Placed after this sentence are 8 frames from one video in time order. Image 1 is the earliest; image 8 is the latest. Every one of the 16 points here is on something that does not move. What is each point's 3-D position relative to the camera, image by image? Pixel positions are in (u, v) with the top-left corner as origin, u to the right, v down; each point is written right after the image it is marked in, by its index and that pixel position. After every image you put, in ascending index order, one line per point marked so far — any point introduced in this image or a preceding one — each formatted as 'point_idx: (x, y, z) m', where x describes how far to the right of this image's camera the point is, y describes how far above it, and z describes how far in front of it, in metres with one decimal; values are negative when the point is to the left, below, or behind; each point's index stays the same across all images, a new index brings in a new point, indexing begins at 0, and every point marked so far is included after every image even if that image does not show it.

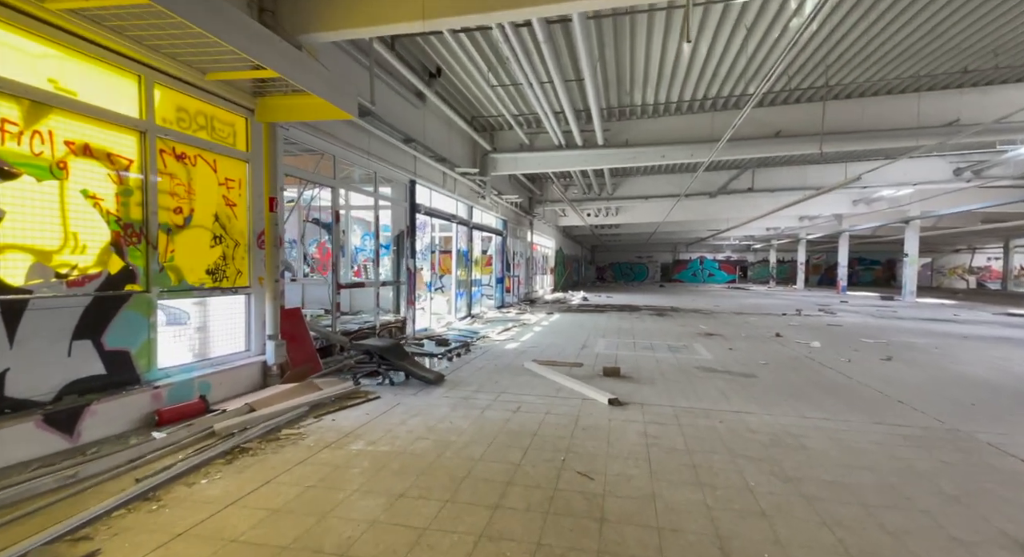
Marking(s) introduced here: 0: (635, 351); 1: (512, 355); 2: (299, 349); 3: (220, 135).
0: (+1.8, -1.1, +7.0) m
1: (0.0, -1.1, +6.6) m
2: (-2.3, -0.8, +5.2) m
3: (-2.7, +1.3, +4.4) m
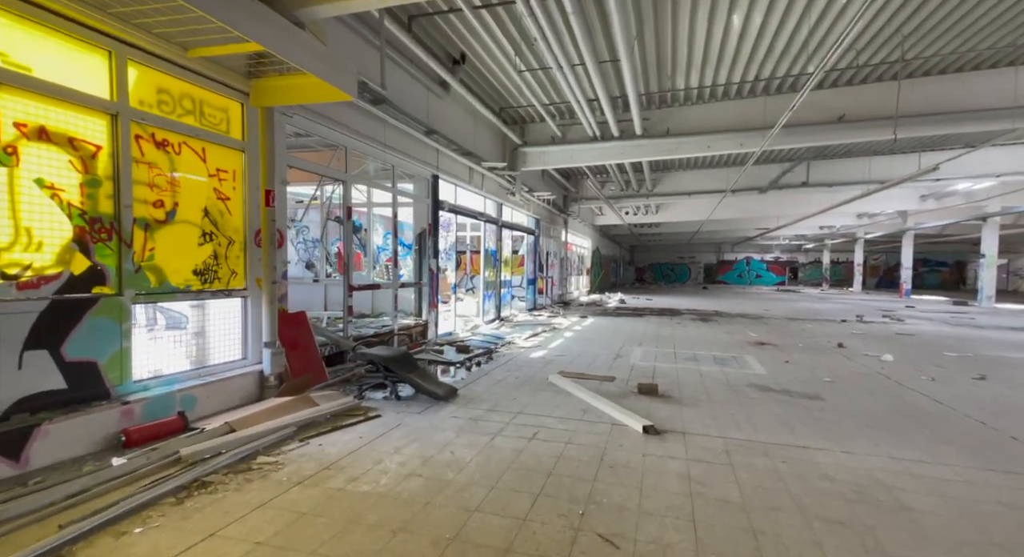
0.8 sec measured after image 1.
0: (+2.1, -1.1, +6.2) m
1: (+0.3, -1.1, +5.9) m
2: (-2.1, -0.8, +4.8) m
3: (-2.5, +1.3, +4.0) m
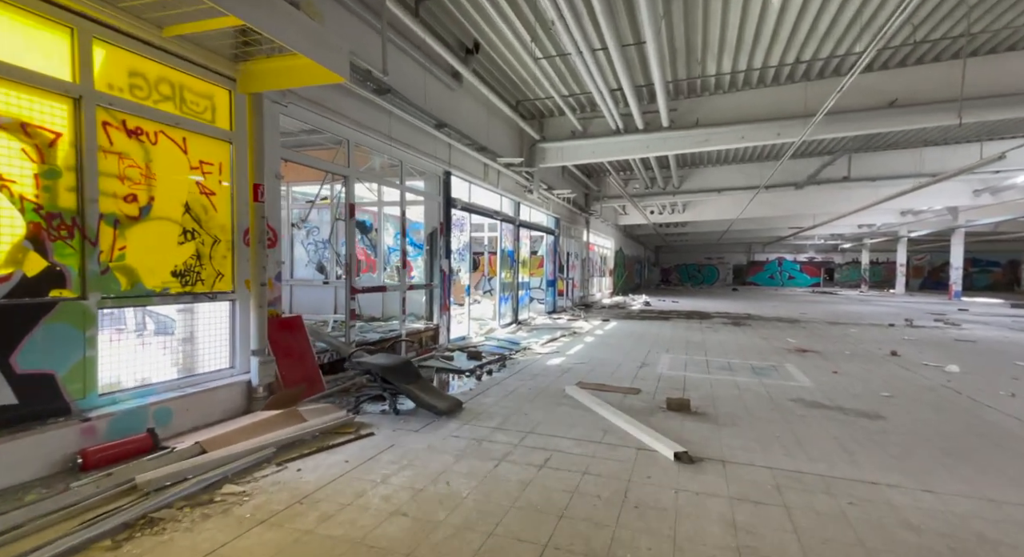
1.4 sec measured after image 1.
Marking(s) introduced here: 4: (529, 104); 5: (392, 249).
0: (+2.3, -1.1, +5.6) m
1: (+0.5, -1.1, +5.5) m
2: (-2.0, -0.8, +4.4) m
3: (-2.5, +1.3, +3.7) m
4: (+0.3, +3.3, +9.1) m
5: (-1.8, +0.4, +7.1) m
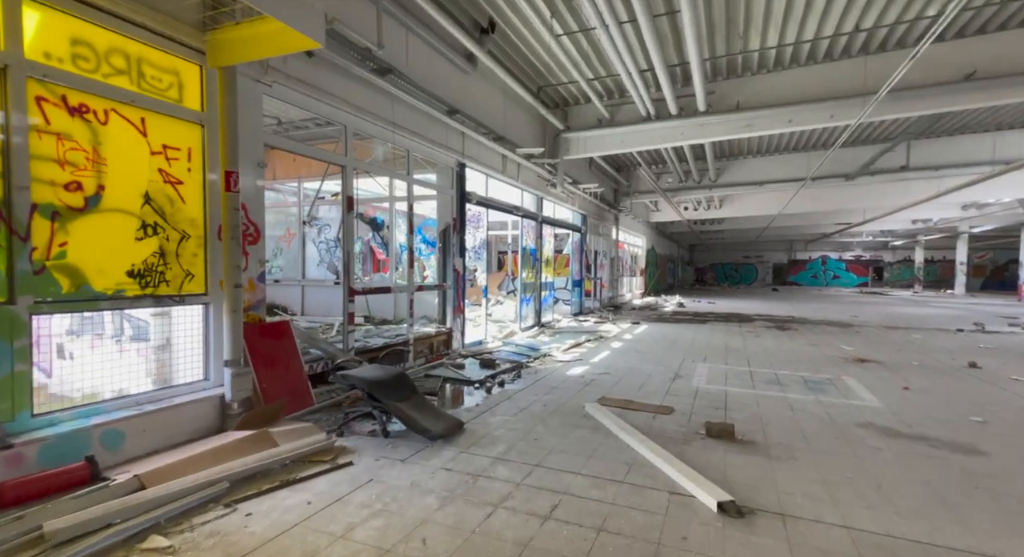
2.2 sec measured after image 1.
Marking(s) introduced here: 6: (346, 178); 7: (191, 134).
0: (+2.5, -1.1, +4.9) m
1: (+0.6, -1.1, +4.8) m
2: (-1.9, -0.8, +3.9) m
3: (-2.4, +1.3, +3.2) m
4: (+0.7, +3.3, +8.4) m
5: (-1.5, +0.4, +6.6) m
6: (-1.7, +1.0, +4.9) m
7: (-2.3, +1.0, +3.4) m
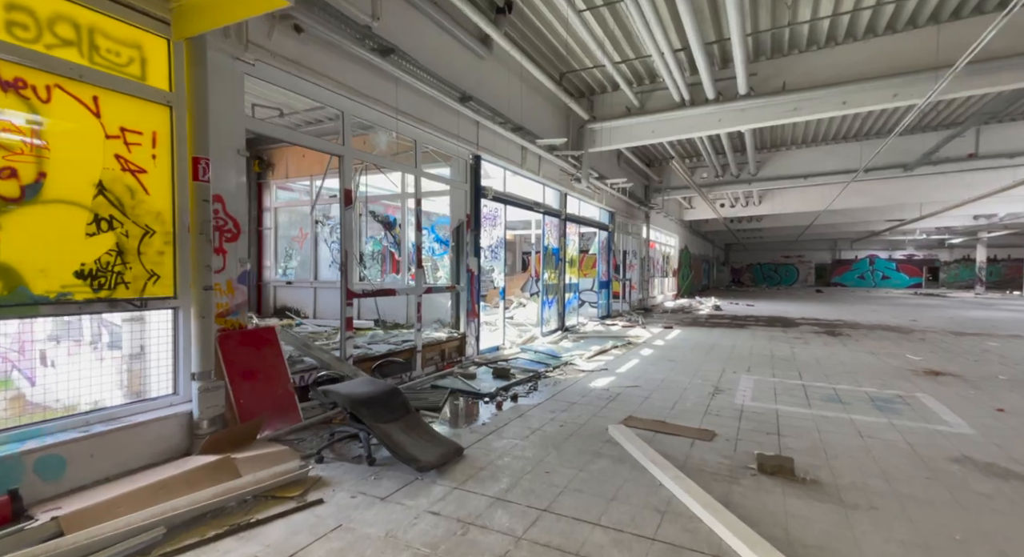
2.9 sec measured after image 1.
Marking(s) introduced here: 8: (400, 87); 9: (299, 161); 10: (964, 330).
0: (+2.6, -1.1, +4.2) m
1: (+0.7, -1.1, +4.2) m
2: (-1.8, -0.8, +3.5) m
3: (-2.4, +1.3, +2.8) m
4: (+1.0, +3.3, +7.8) m
5: (-1.3, +0.4, +6.1) m
6: (-1.6, +1.0, +4.5) m
7: (-2.3, +1.0, +3.0) m
8: (-1.2, +2.0, +5.0) m
9: (-3.7, +2.1, +8.4) m
10: (+9.0, -1.0, +9.5) m
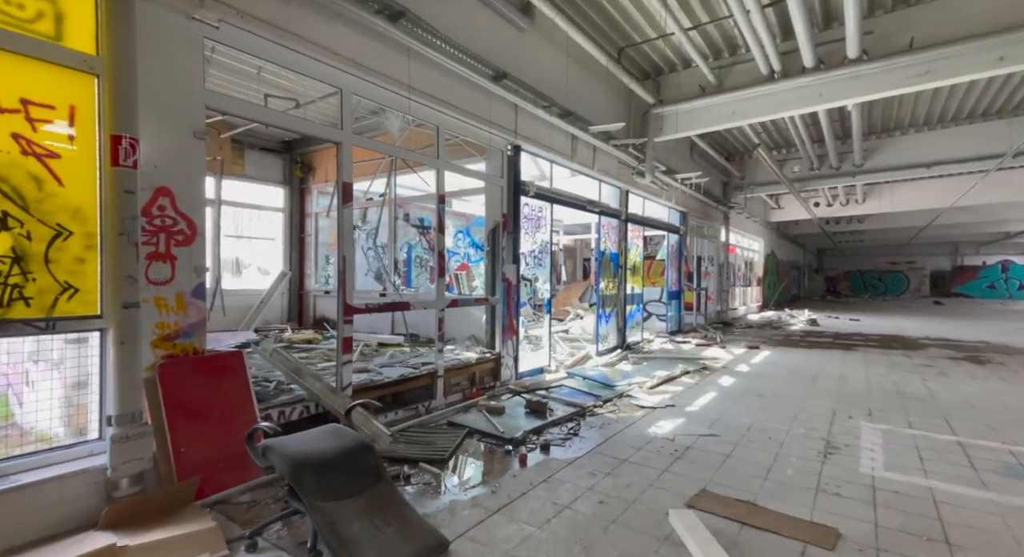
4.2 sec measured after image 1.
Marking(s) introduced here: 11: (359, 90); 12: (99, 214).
0: (+2.8, -1.2, +2.8) m
1: (+0.9, -1.2, +3.1) m
2: (-1.7, -0.9, +2.7) m
3: (-2.4, +1.2, +2.2) m
4: (+1.8, +3.2, +6.7) m
5: (-0.8, +0.3, +5.3) m
6: (-1.3, +0.9, +3.7) m
7: (-2.2, +1.0, +2.4) m
8: (-0.8, +1.9, +4.2) m
9: (-2.9, +1.9, +7.9) m
10: (+9.9, -1.2, +7.2) m
11: (-1.2, +1.5, +3.8) m
12: (-2.1, +0.3, +2.5) m
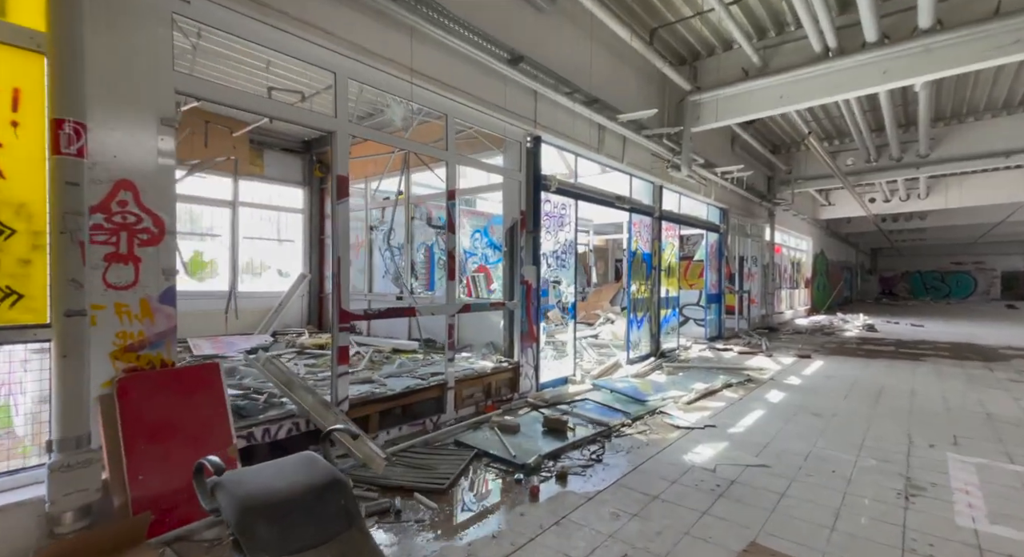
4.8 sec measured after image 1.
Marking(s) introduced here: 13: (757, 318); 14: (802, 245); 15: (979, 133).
0: (+2.8, -1.2, +2.2) m
1: (+1.0, -1.2, +2.6) m
2: (-1.7, -0.9, +2.4) m
3: (-2.4, +1.2, +2.0) m
4: (+2.1, +3.1, +6.1) m
5: (-0.6, +0.3, +4.9) m
6: (-1.2, +0.9, +3.4) m
7: (-2.2, +0.9, +2.1) m
8: (-0.7, +1.9, +3.8) m
9: (-2.5, +1.9, +7.7) m
10: (+10.2, -1.2, +6.0) m
11: (-1.1, +1.5, +3.5) m
12: (-2.1, +0.3, +2.2) m
13: (+5.8, -0.9, +11.2) m
14: (+9.0, +1.0, +14.8) m
15: (+8.2, +2.6, +8.4) m
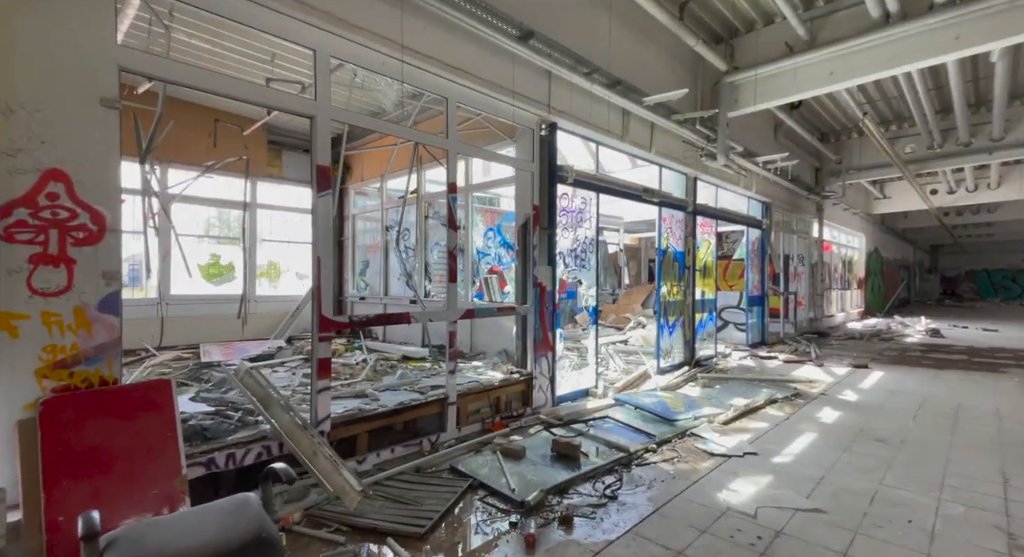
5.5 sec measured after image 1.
0: (+2.7, -1.2, +1.5) m
1: (+0.9, -1.2, +2.1) m
2: (-1.7, -0.9, +2.1) m
3: (-2.5, +1.2, +1.7) m
4: (+2.3, +3.1, +5.5) m
5: (-0.5, +0.3, +4.5) m
6: (-1.2, +0.9, +3.0) m
7: (-2.3, +0.9, +1.8) m
8: (-0.7, +1.9, +3.4) m
9: (-2.2, +1.8, +7.4) m
10: (+10.4, -1.2, +4.8) m
11: (-1.1, +1.4, +3.1) m
12: (-2.2, +0.3, +1.9) m
13: (+6.3, -0.9, +10.3) m
14: (+9.8, +1.0, +13.7) m
15: (+8.5, +2.6, +7.3) m
